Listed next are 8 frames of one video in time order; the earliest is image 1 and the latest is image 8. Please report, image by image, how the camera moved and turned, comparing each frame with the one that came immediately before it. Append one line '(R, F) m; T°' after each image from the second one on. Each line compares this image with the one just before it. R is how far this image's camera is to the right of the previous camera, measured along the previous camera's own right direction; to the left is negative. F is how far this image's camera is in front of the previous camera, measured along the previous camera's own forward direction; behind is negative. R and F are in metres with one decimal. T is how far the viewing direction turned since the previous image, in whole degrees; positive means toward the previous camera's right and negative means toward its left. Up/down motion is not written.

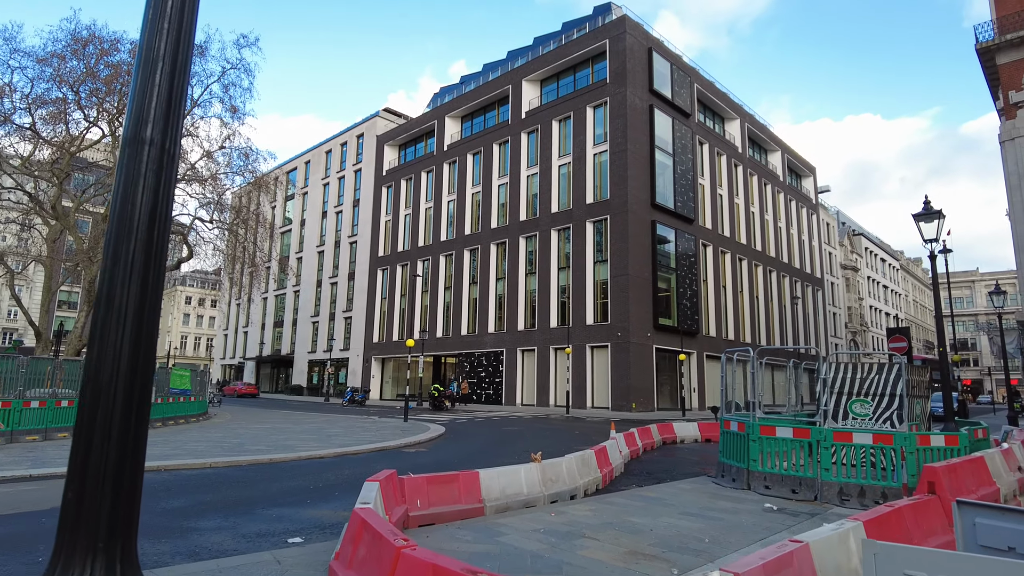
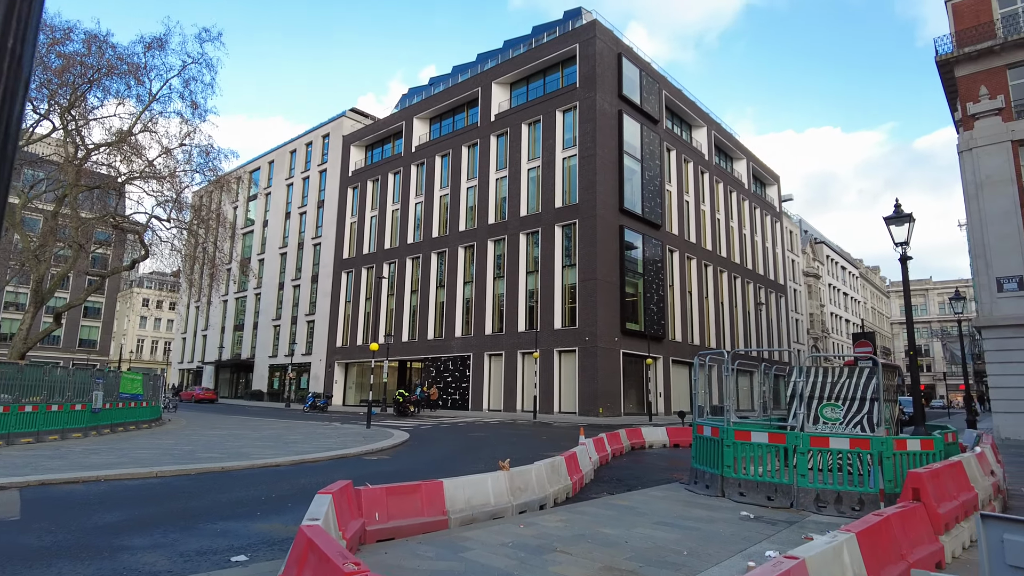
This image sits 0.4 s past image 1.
(0.0, +0.4) m; +3°
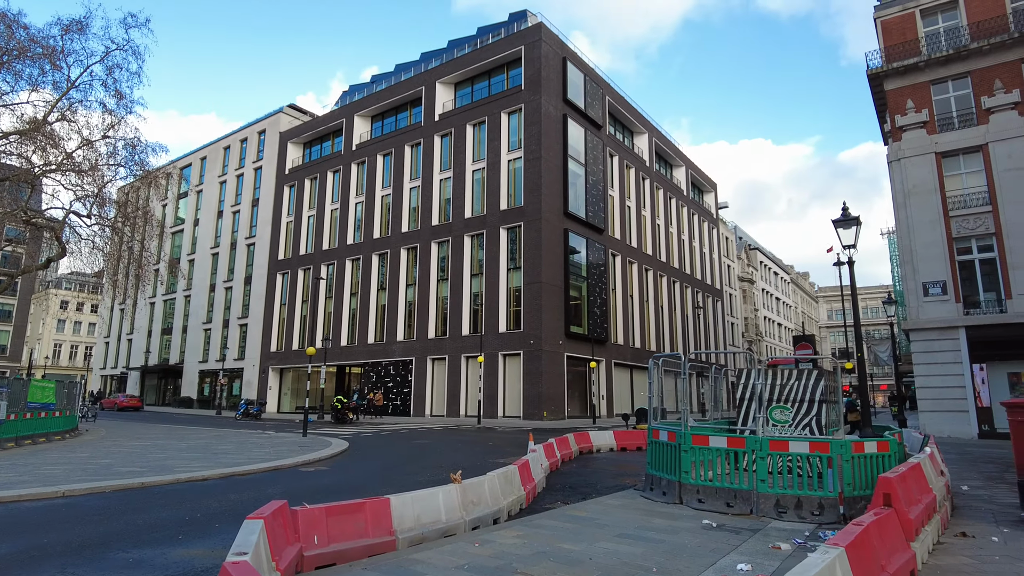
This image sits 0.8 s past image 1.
(-0.1, +0.5) m; +5°
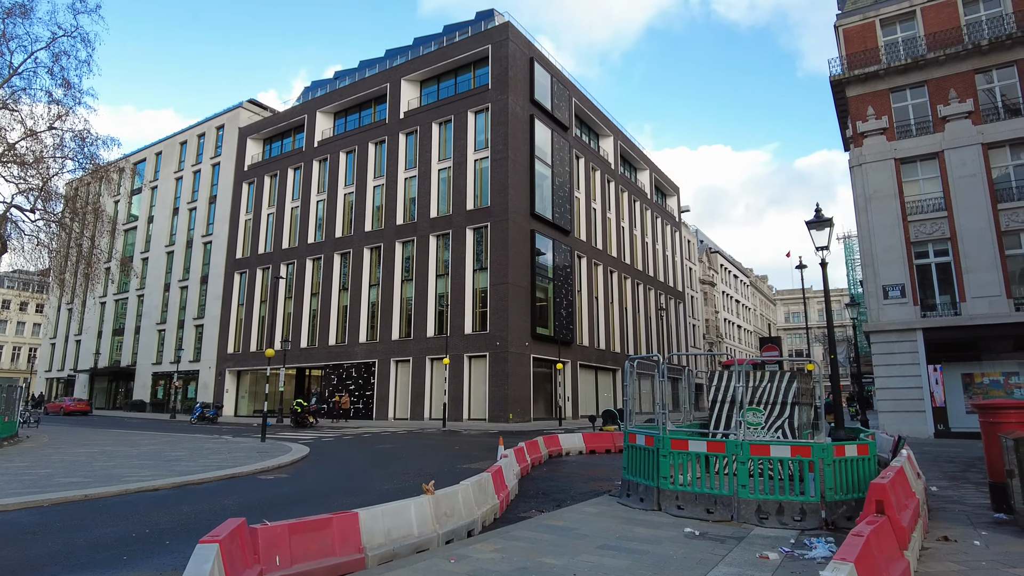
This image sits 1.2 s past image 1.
(-0.1, +0.3) m; +3°
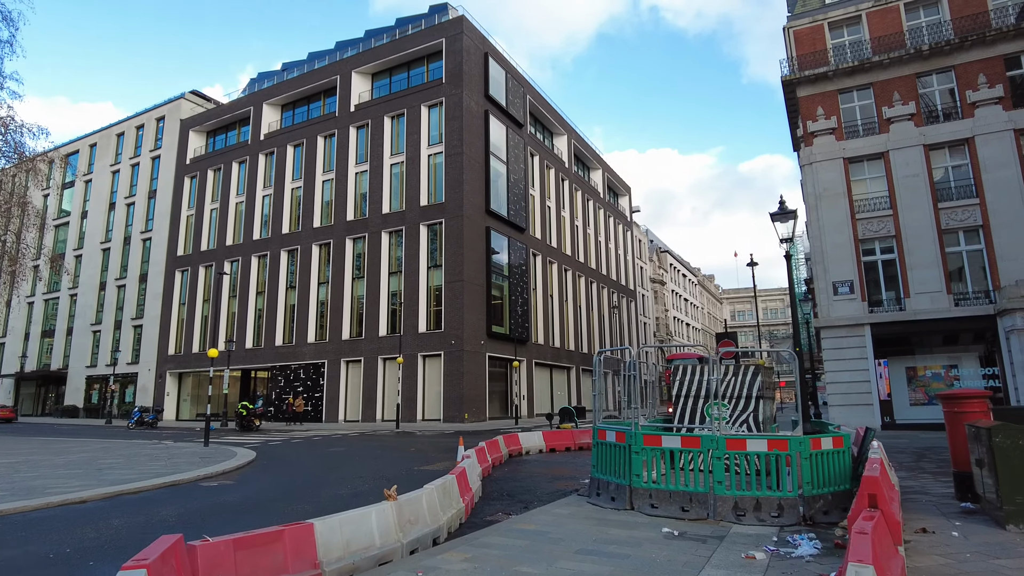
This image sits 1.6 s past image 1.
(-0.2, +0.5) m; +4°
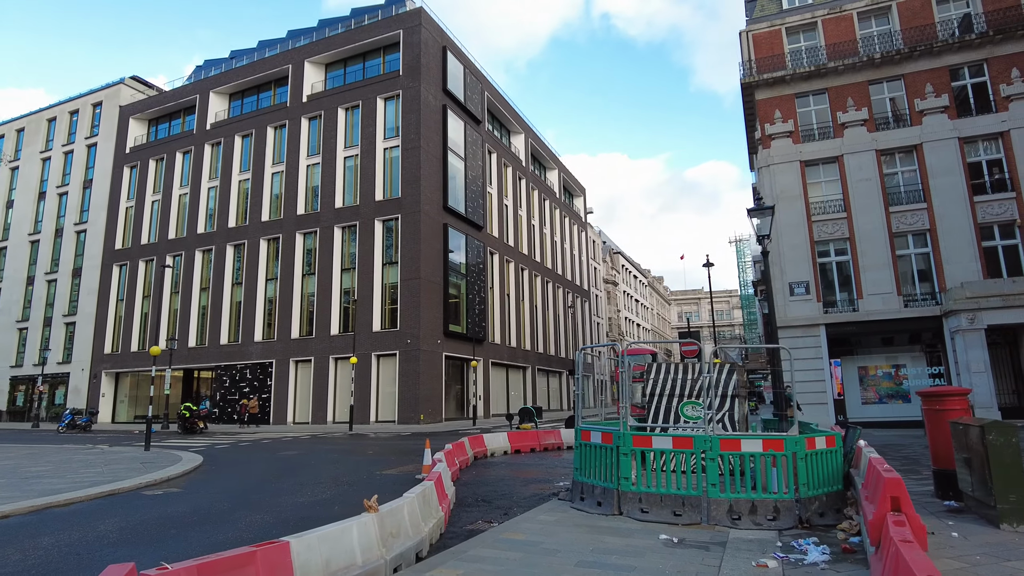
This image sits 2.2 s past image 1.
(-0.4, +0.5) m; +4°
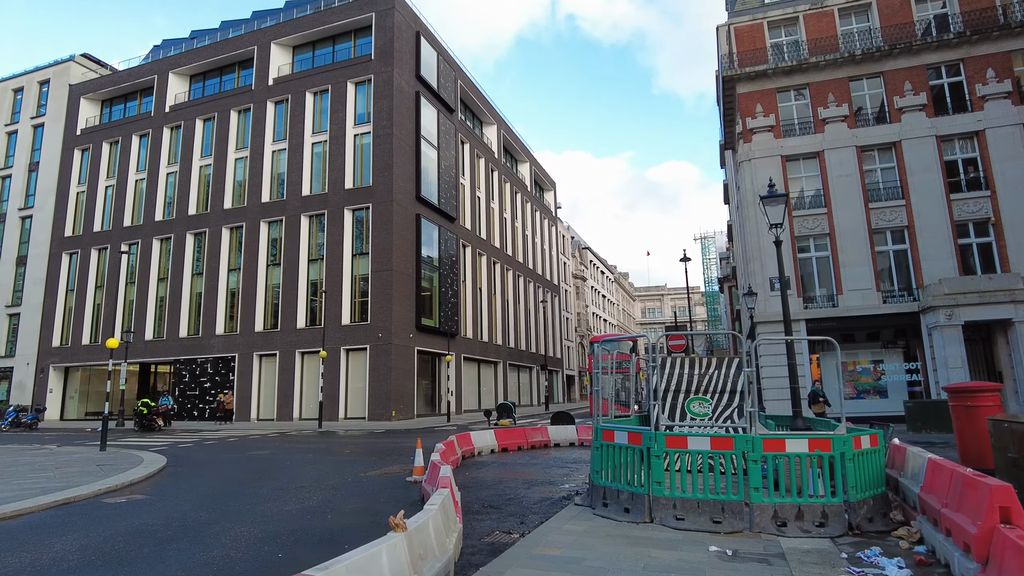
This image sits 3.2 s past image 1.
(-0.6, +0.7) m; +3°
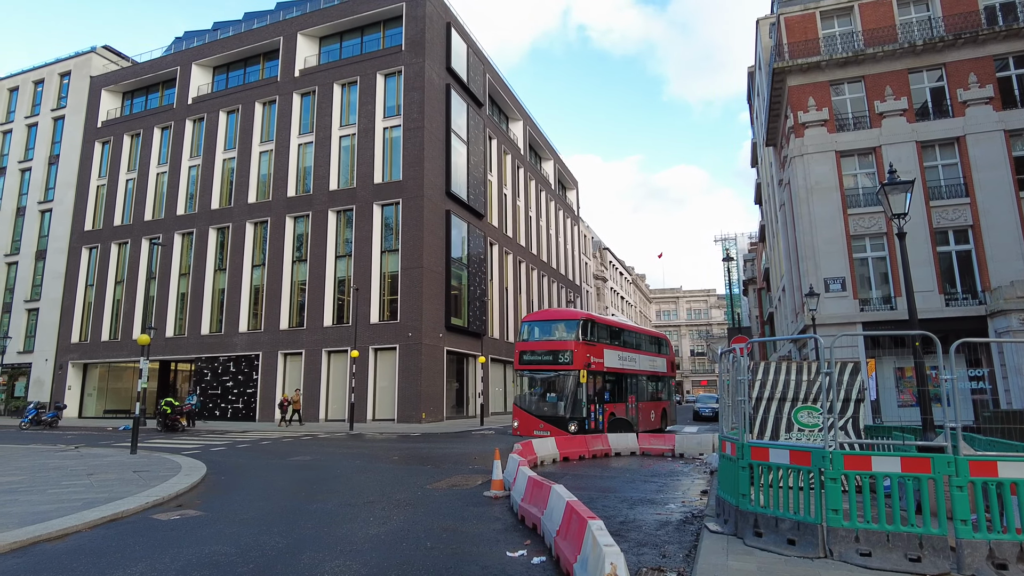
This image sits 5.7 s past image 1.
(-1.2, +1.0) m; -1°
